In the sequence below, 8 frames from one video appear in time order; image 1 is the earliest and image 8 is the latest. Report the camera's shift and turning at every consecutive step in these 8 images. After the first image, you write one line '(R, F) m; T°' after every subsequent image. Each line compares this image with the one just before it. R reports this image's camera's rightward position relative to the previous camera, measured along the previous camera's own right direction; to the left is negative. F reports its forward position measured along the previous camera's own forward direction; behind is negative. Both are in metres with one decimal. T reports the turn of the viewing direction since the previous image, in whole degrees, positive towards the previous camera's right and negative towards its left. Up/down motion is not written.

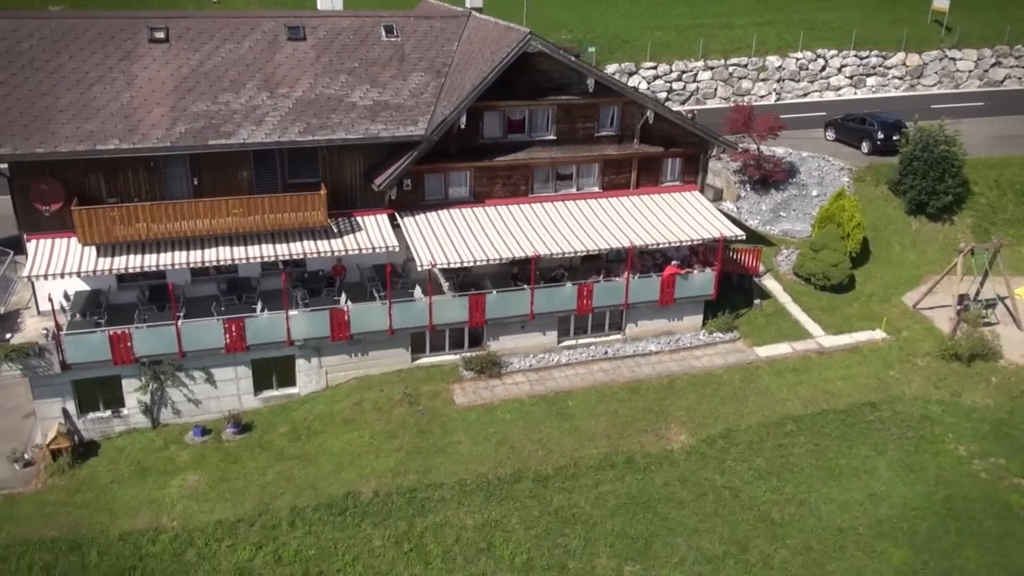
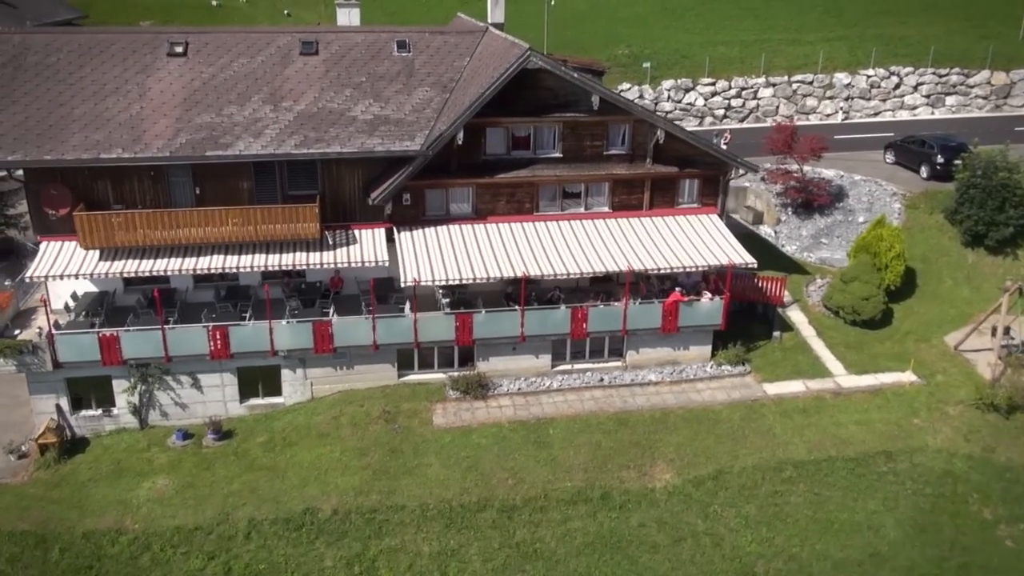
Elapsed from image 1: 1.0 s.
(+4.2, +1.2) m; -7°
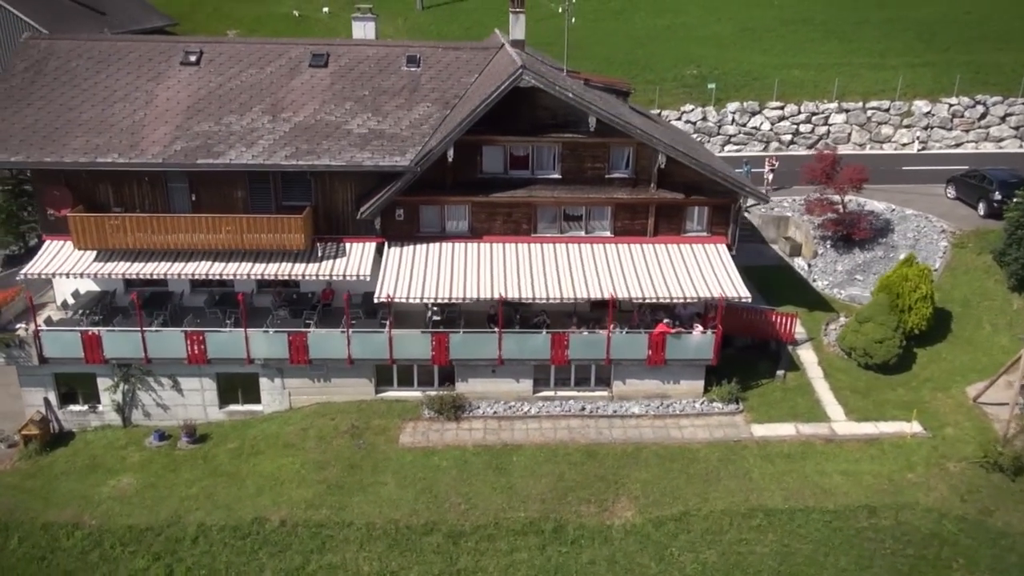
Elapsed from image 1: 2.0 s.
(+4.4, +0.9) m; -6°
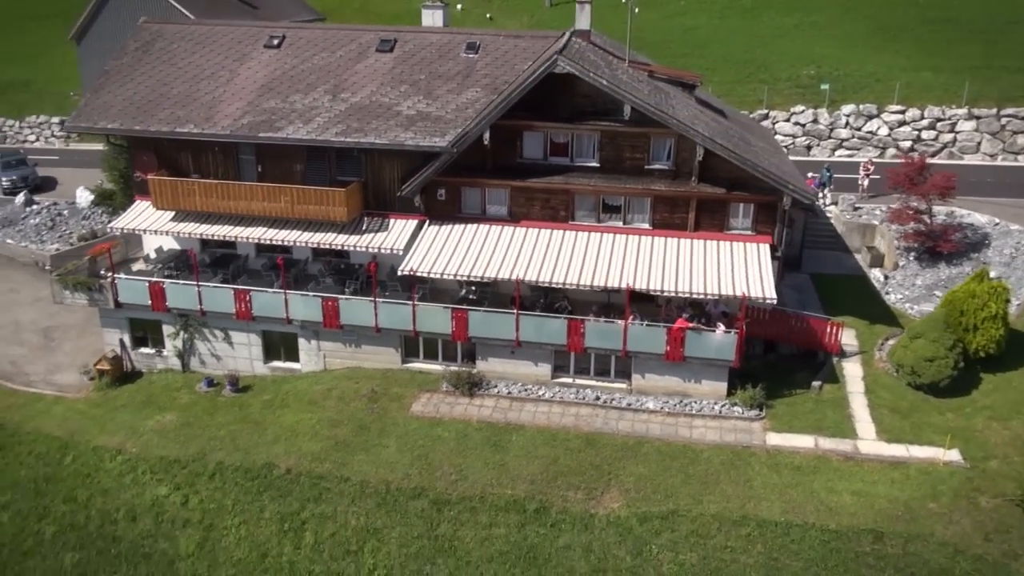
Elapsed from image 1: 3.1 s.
(+5.3, 0.0) m; -11°
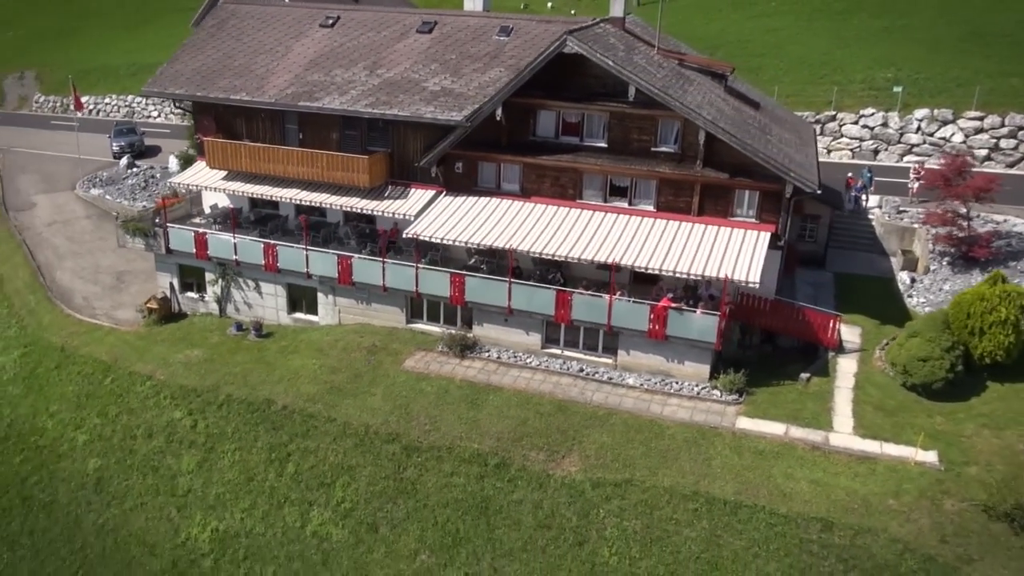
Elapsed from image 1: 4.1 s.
(+5.3, -0.9) m; -9°
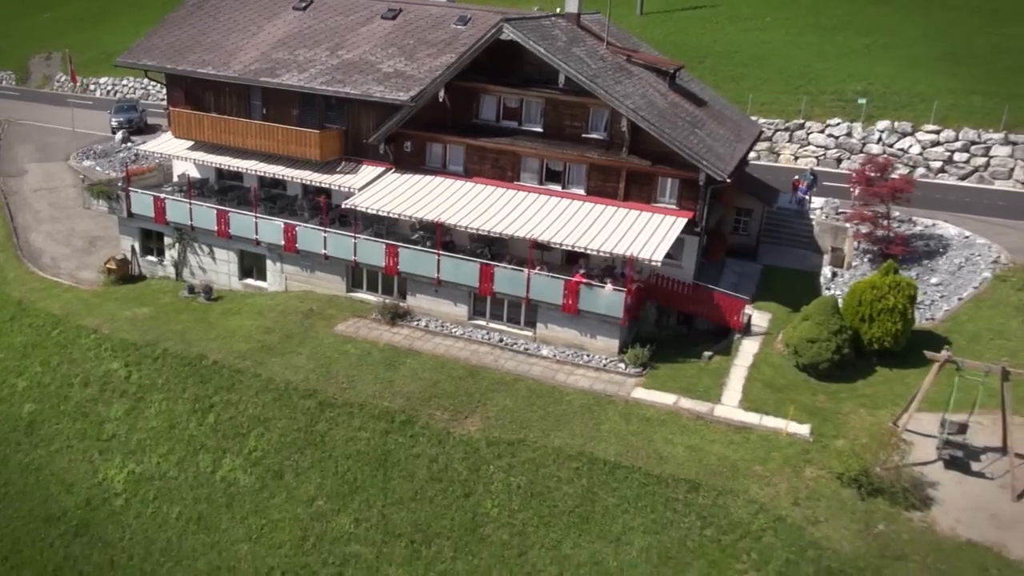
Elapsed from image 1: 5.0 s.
(+4.6, -1.9) m; -2°
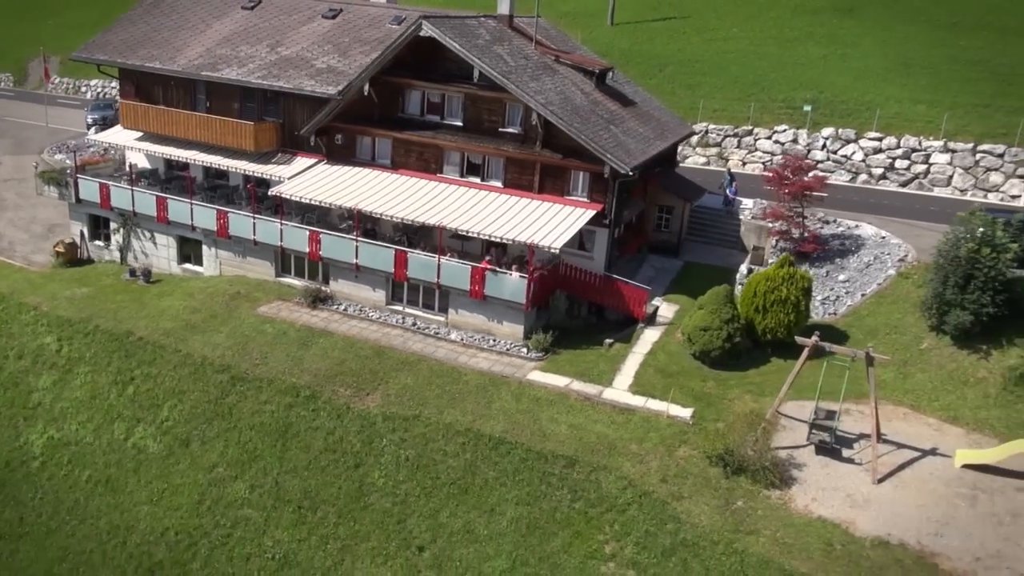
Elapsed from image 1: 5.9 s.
(+4.6, -1.0) m; -1°
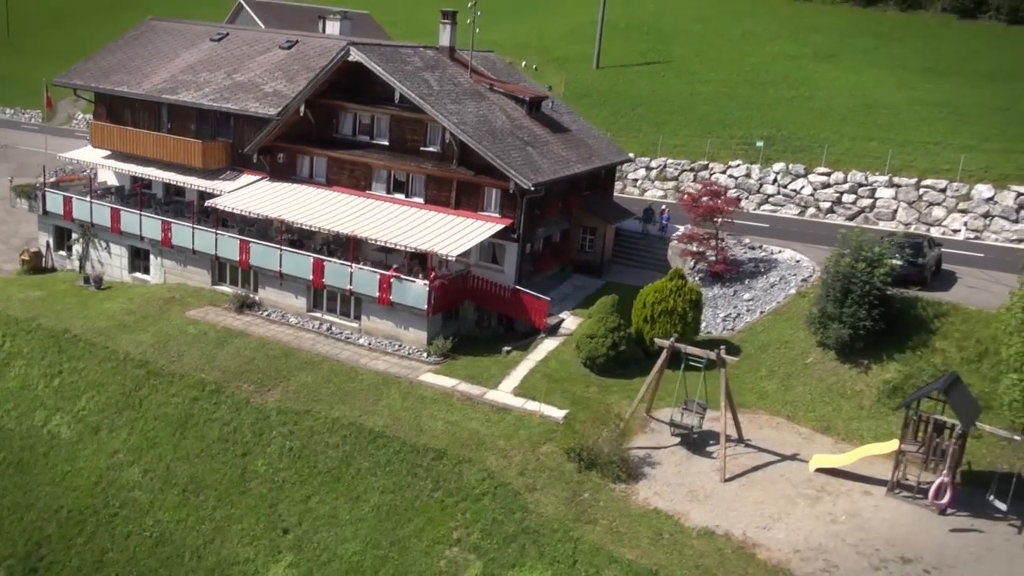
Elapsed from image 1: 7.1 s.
(+6.3, -1.3) m; -3°
